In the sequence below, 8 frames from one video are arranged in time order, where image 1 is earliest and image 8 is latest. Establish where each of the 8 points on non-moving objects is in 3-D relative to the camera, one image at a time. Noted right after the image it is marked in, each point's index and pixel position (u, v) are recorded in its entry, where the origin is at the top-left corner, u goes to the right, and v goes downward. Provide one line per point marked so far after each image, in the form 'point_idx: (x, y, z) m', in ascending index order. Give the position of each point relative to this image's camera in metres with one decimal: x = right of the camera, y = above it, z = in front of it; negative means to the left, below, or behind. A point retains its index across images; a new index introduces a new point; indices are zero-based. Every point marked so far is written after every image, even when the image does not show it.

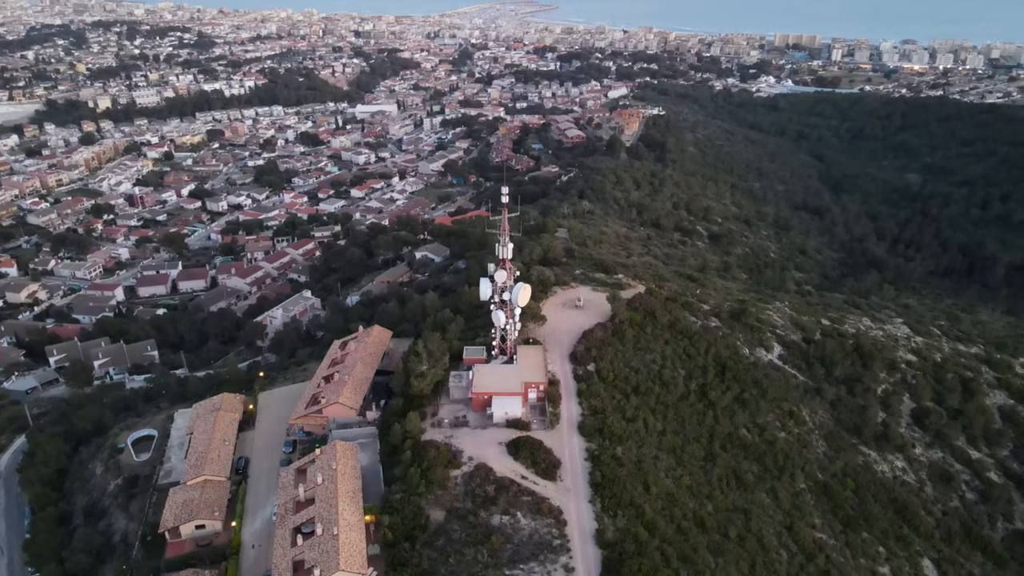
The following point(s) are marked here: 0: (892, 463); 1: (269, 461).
0: (+10.0, -4.6, +18.7) m
1: (-5.9, -4.2, +17.3) m
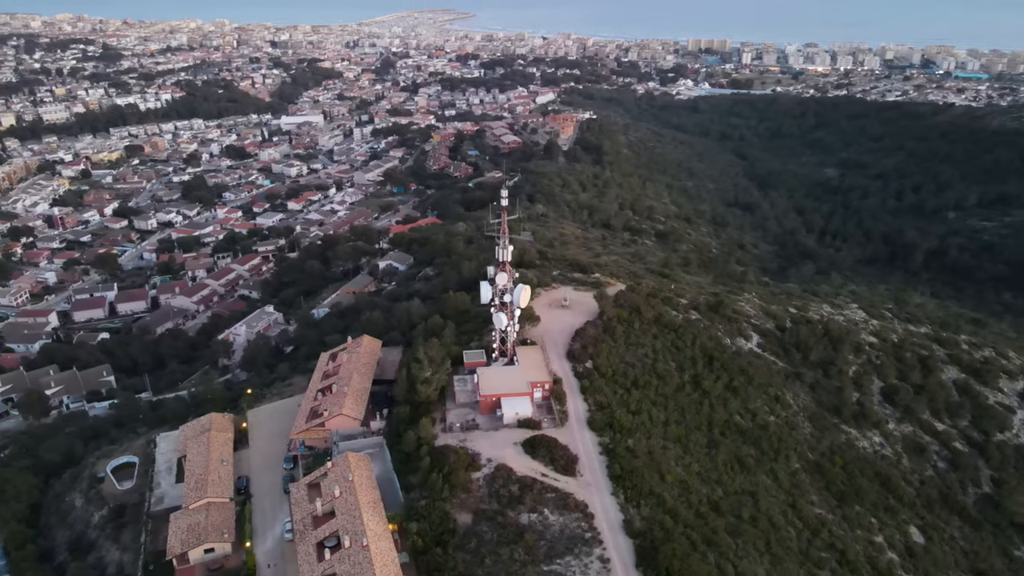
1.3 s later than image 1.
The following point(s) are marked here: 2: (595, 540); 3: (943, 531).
0: (+10.0, -4.2, +19.8) m
1: (-5.7, -4.5, +16.8) m
2: (+1.5, -4.6, +13.0) m
3: (+10.8, -6.1, +18.0) m
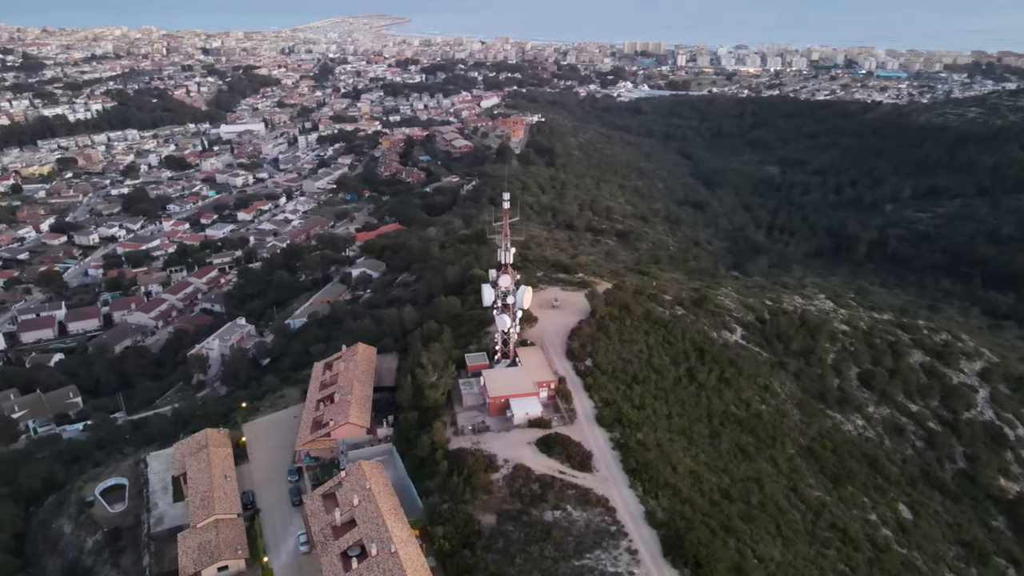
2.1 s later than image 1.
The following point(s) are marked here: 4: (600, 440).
0: (+9.9, -3.9, +20.7) m
1: (-5.4, -4.7, +16.5) m
2: (+2.0, -4.5, +13.3) m
3: (+11.0, -5.7, +18.9) m
4: (+1.9, -3.3, +15.7) m
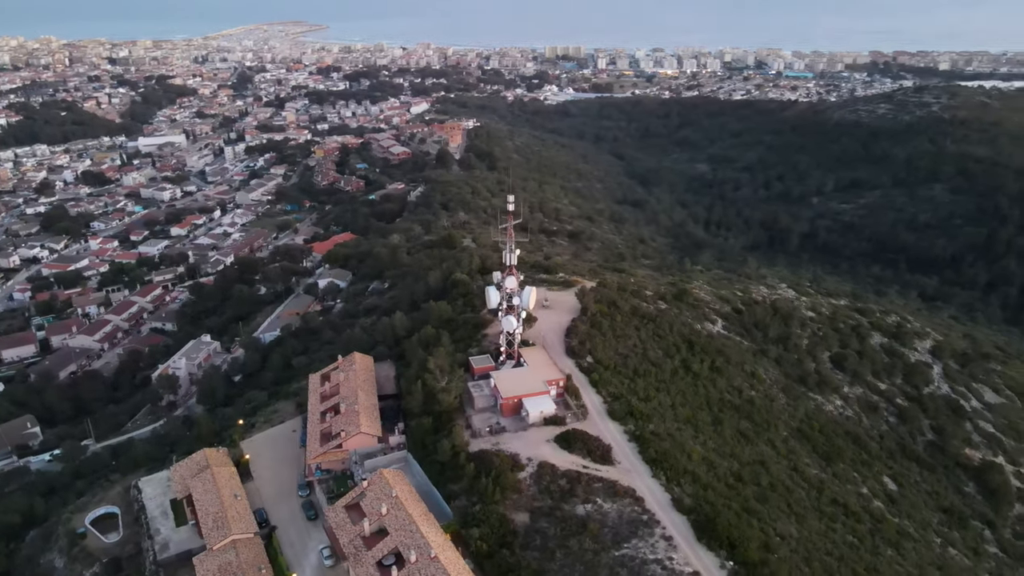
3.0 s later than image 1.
0: (+9.8, -3.5, +21.8) m
1: (-5.0, -5.0, +16.2) m
2: (+2.7, -4.4, +13.6) m
3: (+11.1, -5.3, +20.1) m
4: (+2.3, -3.3, +16.0) m
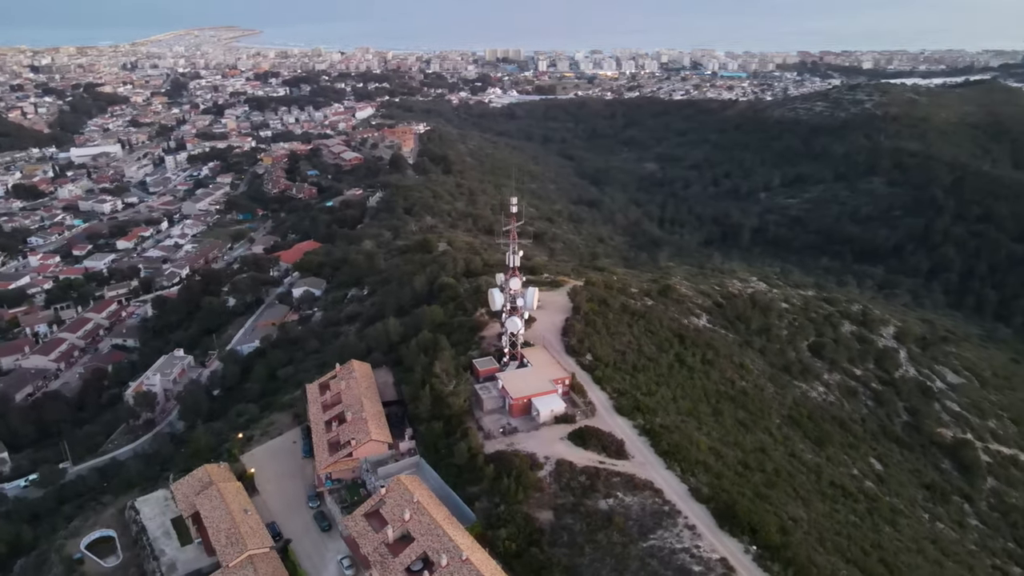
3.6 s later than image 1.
0: (+9.6, -3.2, +22.6) m
1: (-4.7, -5.2, +15.9) m
2: (+3.2, -4.4, +13.9) m
3: (+11.1, -4.9, +21.0) m
4: (+2.6, -3.2, +16.3) m
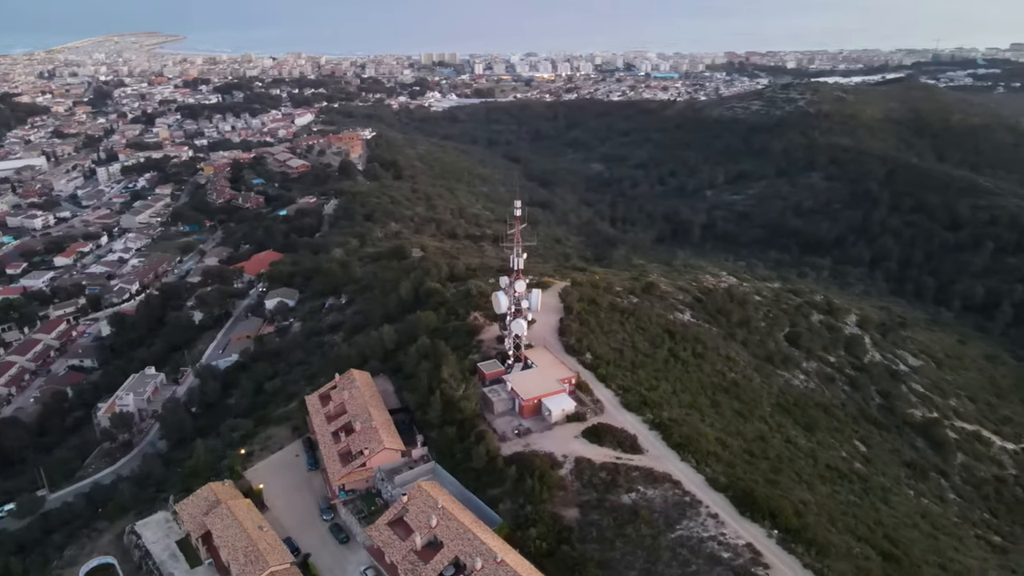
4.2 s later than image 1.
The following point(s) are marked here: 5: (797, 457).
0: (+9.4, -2.9, +23.5) m
1: (-4.3, -5.4, +15.7) m
2: (+3.7, -4.3, +14.3) m
3: (+11.1, -4.6, +22.0) m
4: (+2.9, -3.2, +16.7) m
5: (+7.2, -4.3, +18.0) m
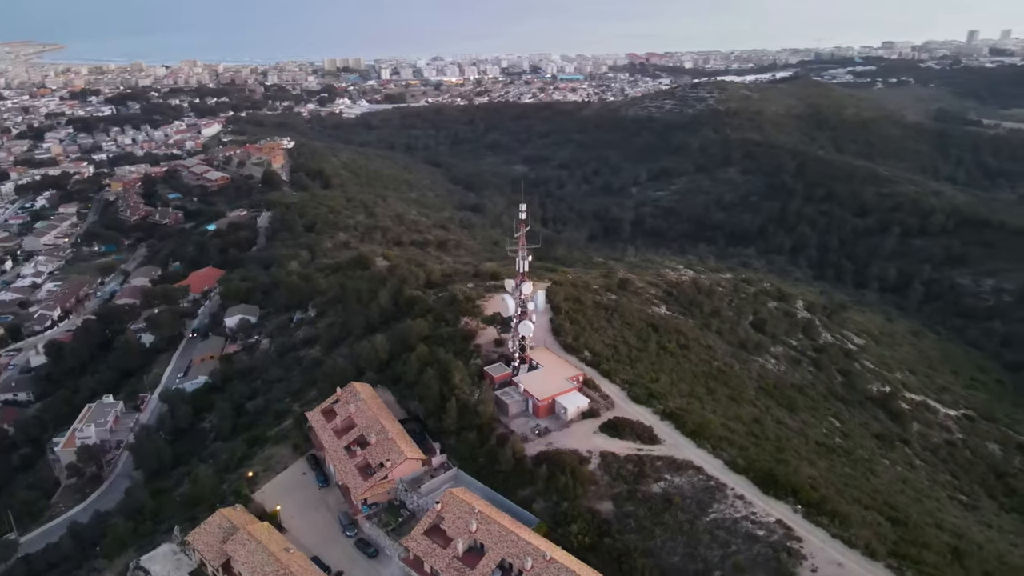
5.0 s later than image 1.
0: (+8.9, -2.5, +24.7) m
1: (-3.6, -5.6, +15.4) m
2: (+4.4, -4.1, +14.9) m
3: (+10.8, -4.1, +23.4) m
4: (+3.2, -3.1, +17.2) m
5: (+7.4, -3.9, +19.0) m
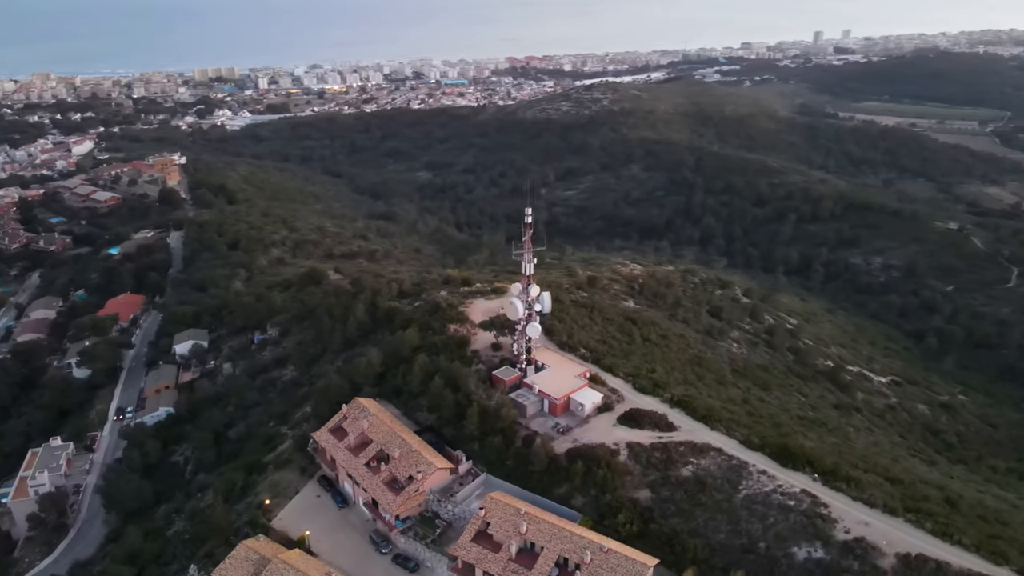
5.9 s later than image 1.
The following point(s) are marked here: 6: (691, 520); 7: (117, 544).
0: (+8.1, -2.1, +26.1) m
1: (-2.7, -5.9, +15.1) m
2: (+5.1, -3.9, +15.8) m
3: (+10.3, -3.6, +25.2) m
4: (+3.6, -2.9, +17.9) m
5: (+7.5, -3.5, +20.3) m
6: (+3.6, -4.7, +14.5) m
7: (-10.5, -6.7, +18.6) m
